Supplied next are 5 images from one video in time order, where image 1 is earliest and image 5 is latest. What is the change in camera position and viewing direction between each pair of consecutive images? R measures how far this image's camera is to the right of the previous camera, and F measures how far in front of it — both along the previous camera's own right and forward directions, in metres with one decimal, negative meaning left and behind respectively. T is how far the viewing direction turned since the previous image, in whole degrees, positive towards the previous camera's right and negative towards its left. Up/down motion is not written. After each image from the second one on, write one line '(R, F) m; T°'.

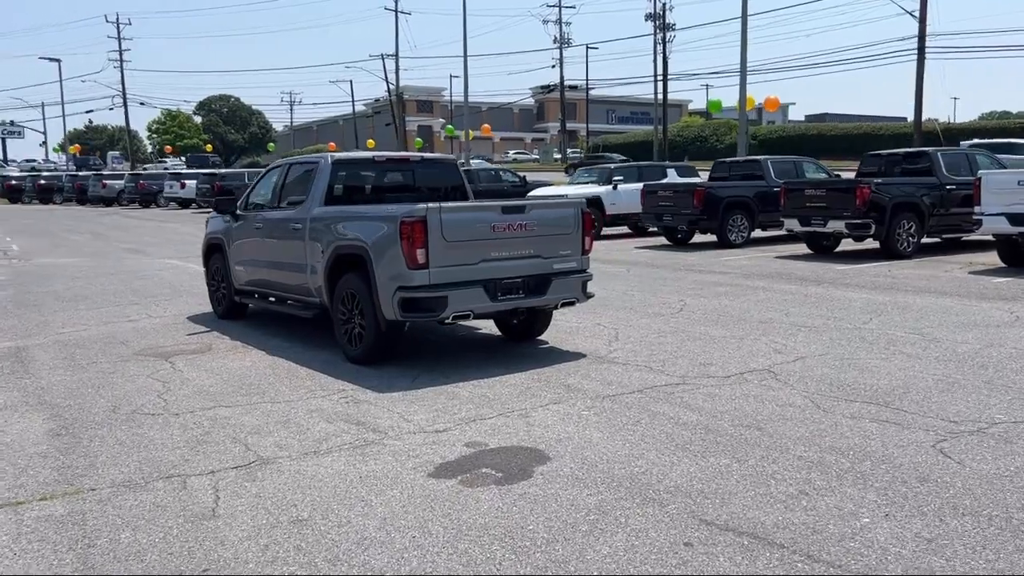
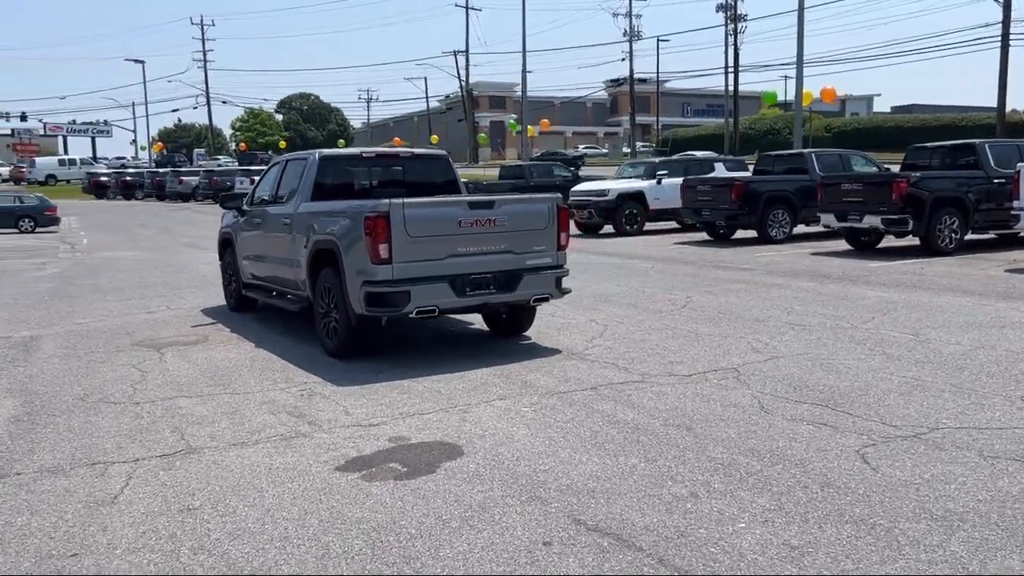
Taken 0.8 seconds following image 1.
(+1.1, +0.1) m; -5°
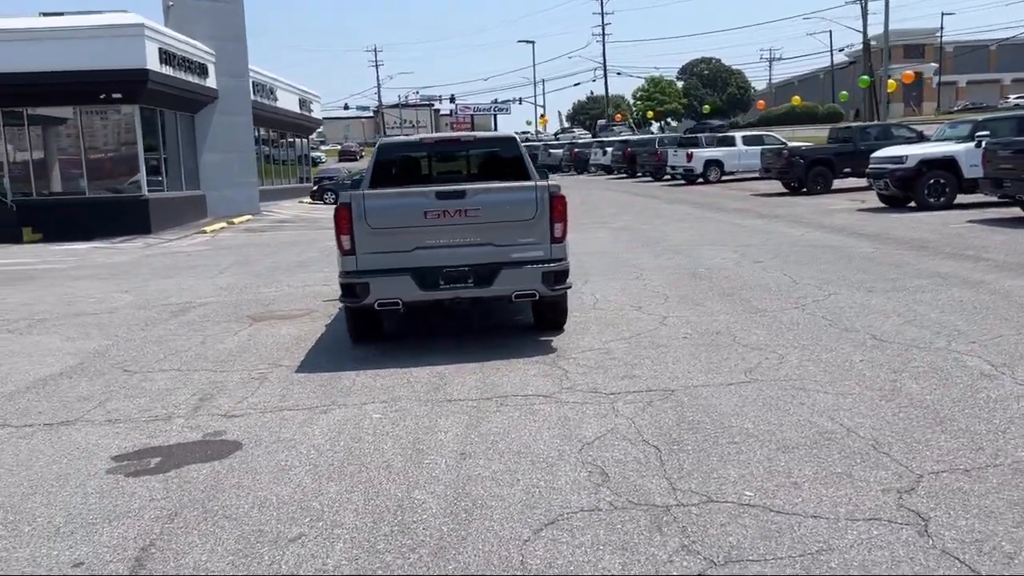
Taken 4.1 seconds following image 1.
(+4.1, +1.5) m; -26°
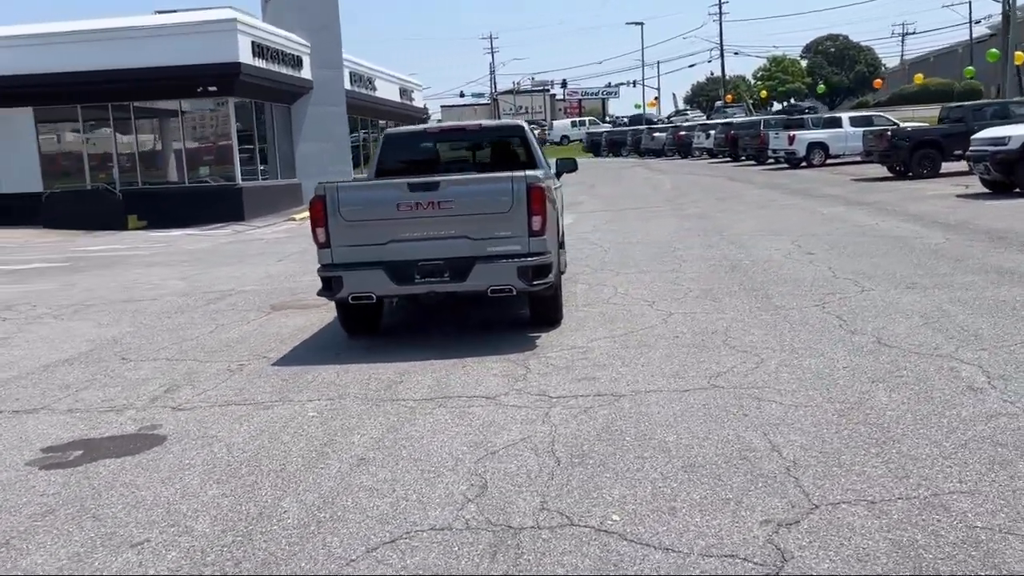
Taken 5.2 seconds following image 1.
(+1.4, +0.4) m; -8°
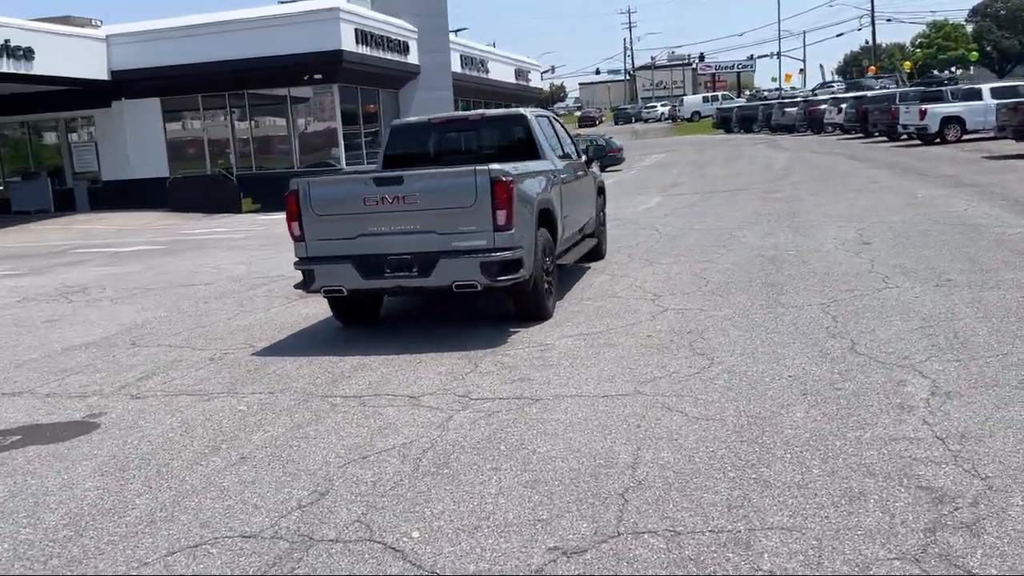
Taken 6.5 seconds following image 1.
(+1.7, +0.3) m; -9°
